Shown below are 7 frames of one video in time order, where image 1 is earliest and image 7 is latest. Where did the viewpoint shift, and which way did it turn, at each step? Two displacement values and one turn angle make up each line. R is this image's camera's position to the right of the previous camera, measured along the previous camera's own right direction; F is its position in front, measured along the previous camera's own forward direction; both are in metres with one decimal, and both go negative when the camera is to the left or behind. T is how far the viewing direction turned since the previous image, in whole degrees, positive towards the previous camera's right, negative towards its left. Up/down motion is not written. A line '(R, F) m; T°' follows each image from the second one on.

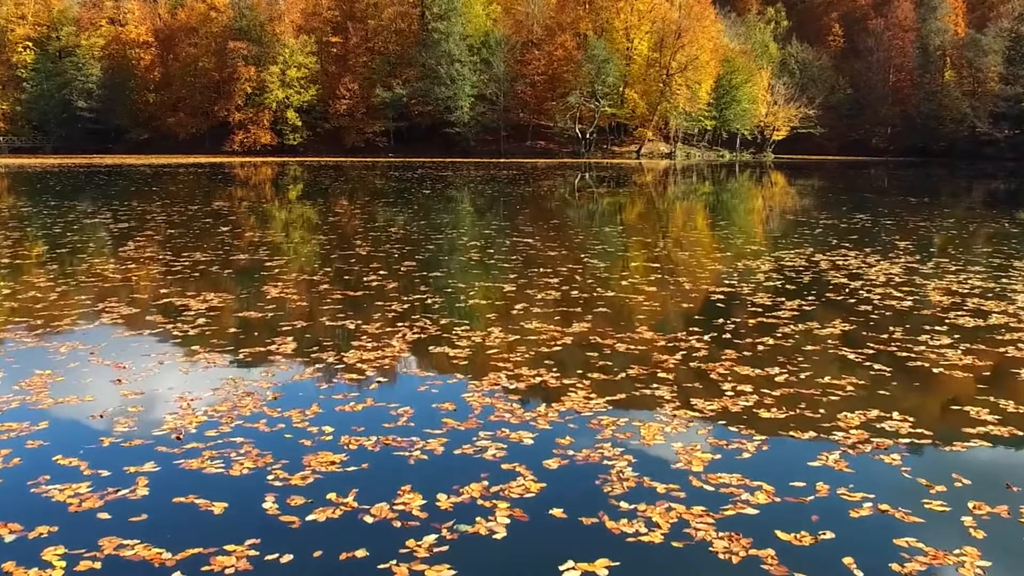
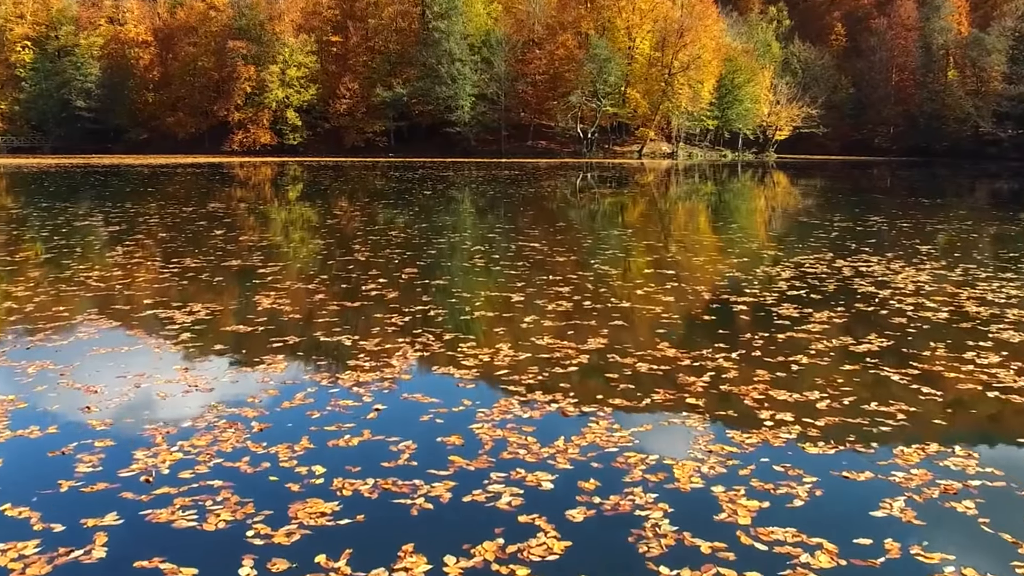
(-0.1, +0.7) m; 0°
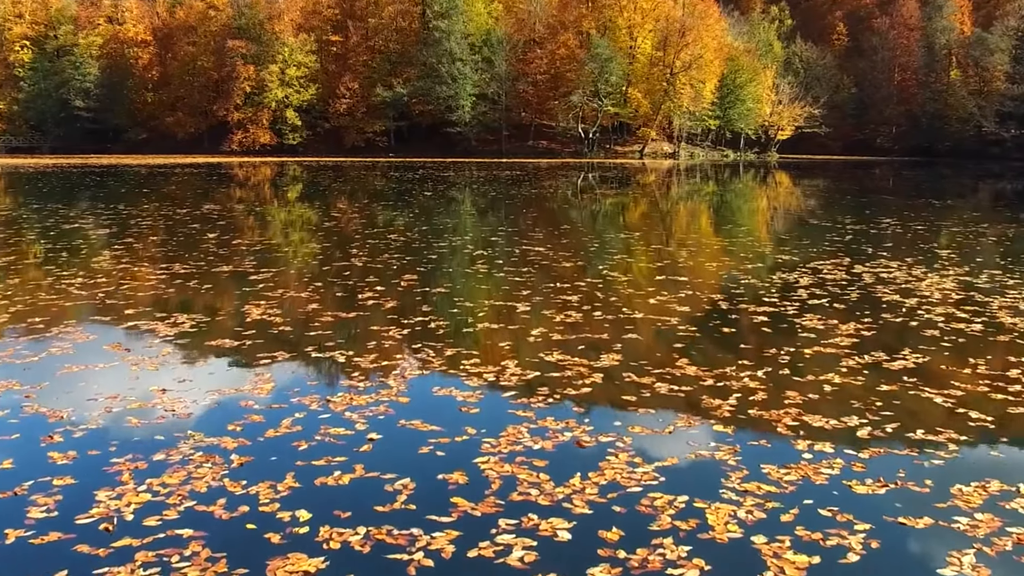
(-0.1, +0.6) m; 0°
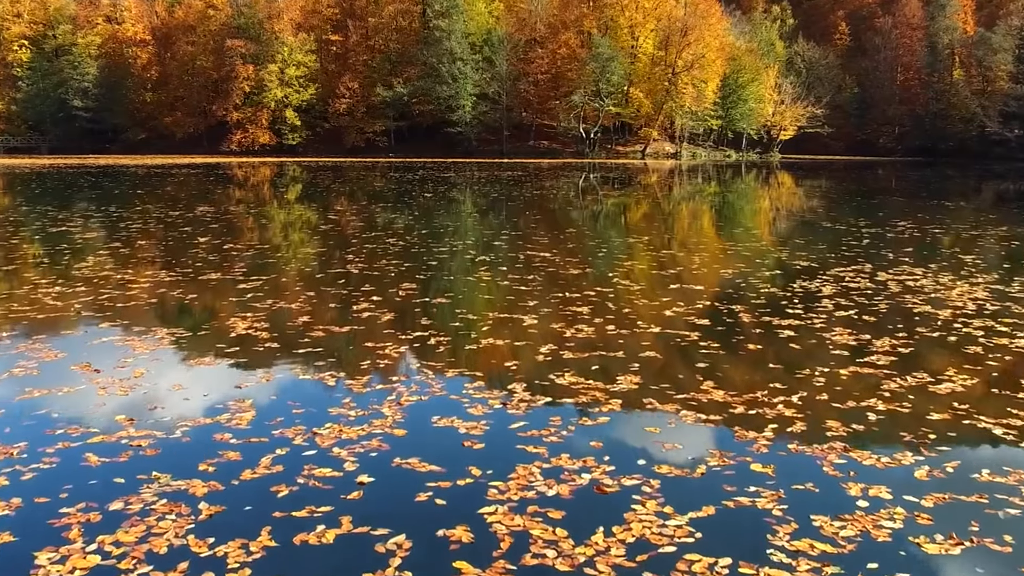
(-0.1, +0.7) m; 0°
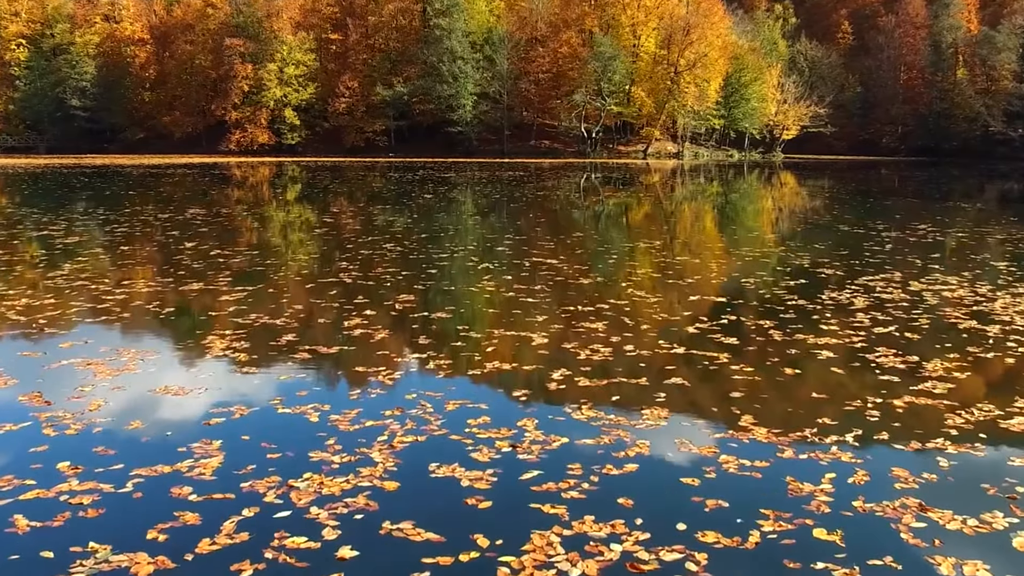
(-0.1, +0.8) m; 0°
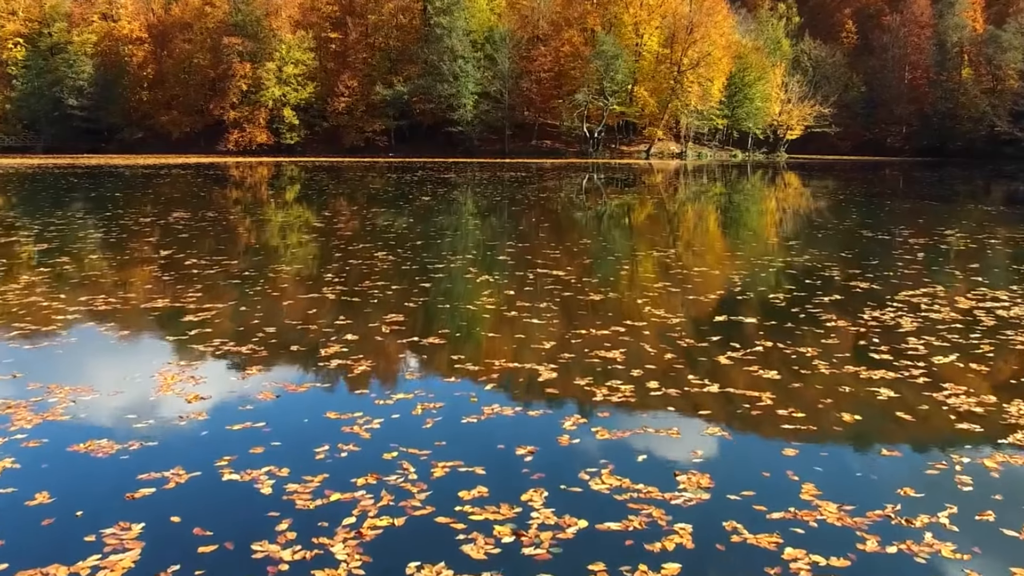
(0.0, +1.2) m; 0°
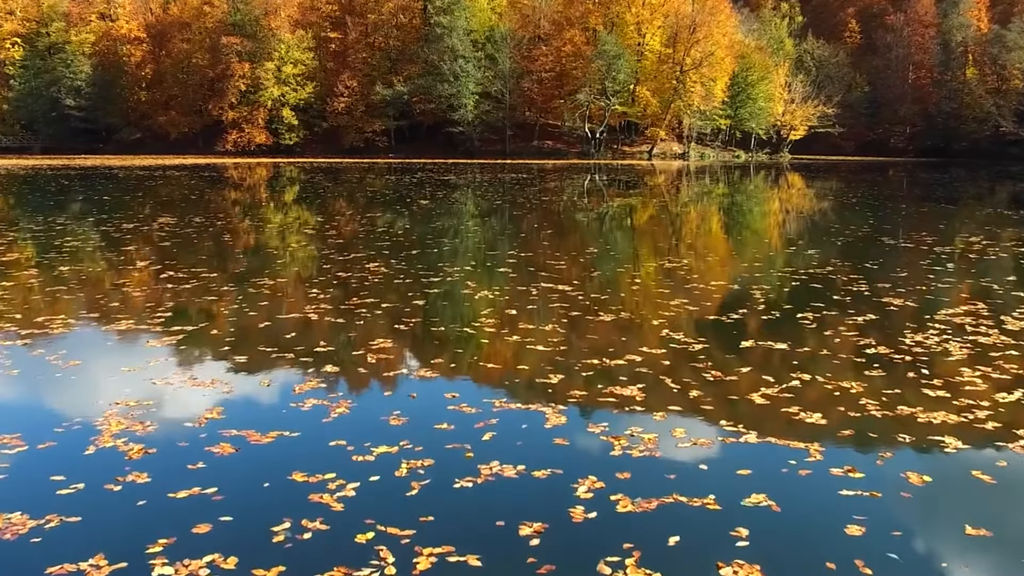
(0.0, +0.9) m; 0°
